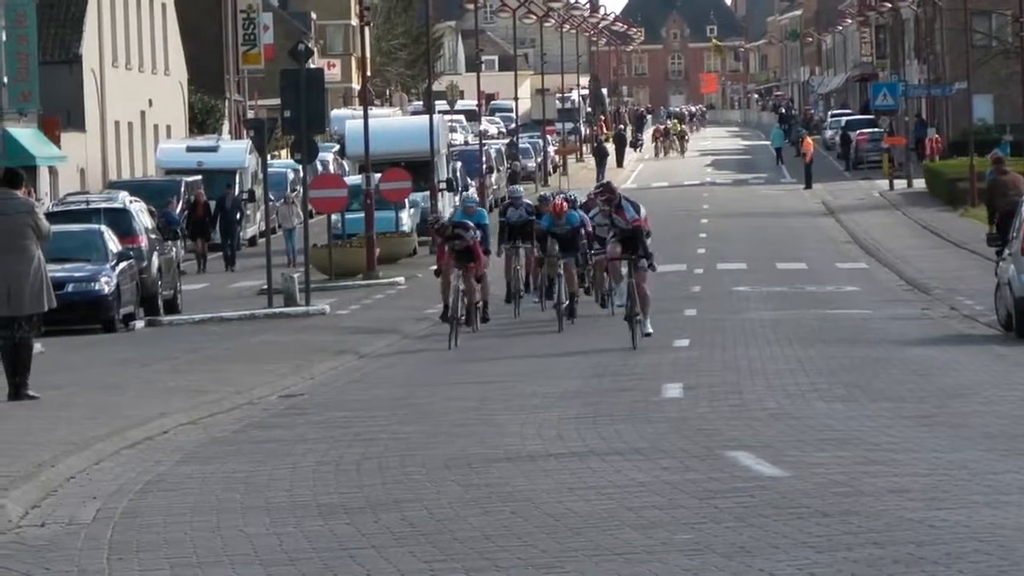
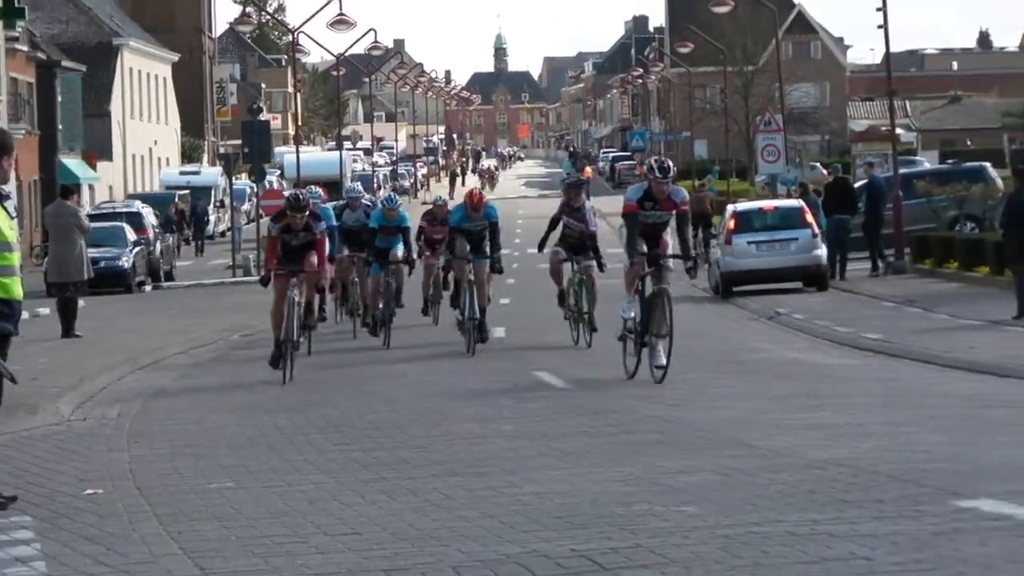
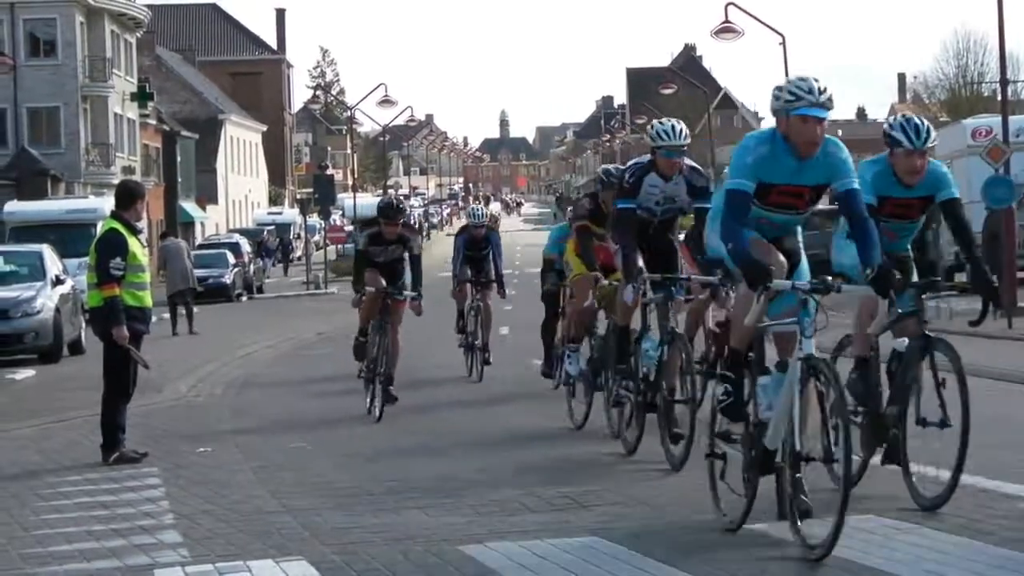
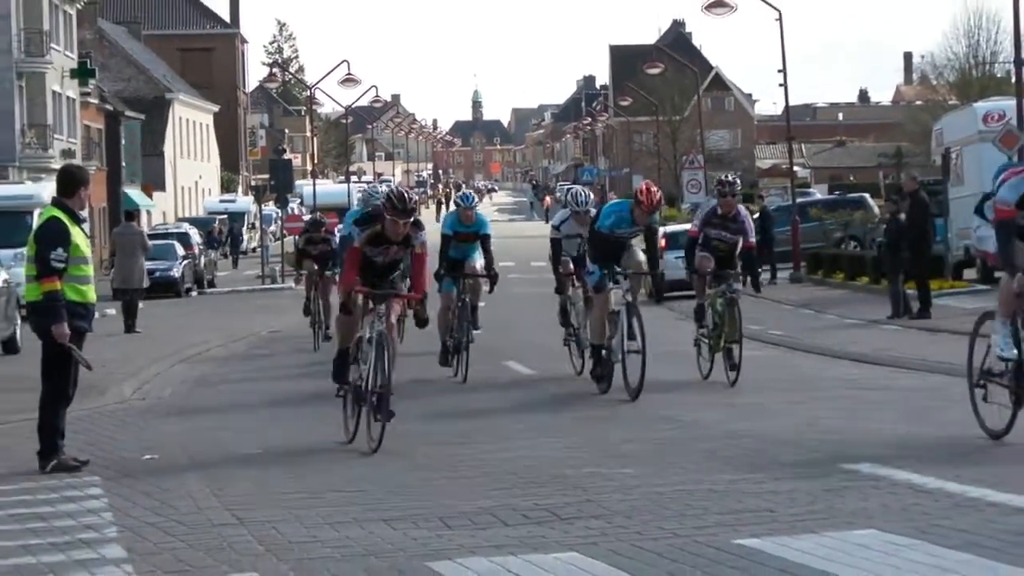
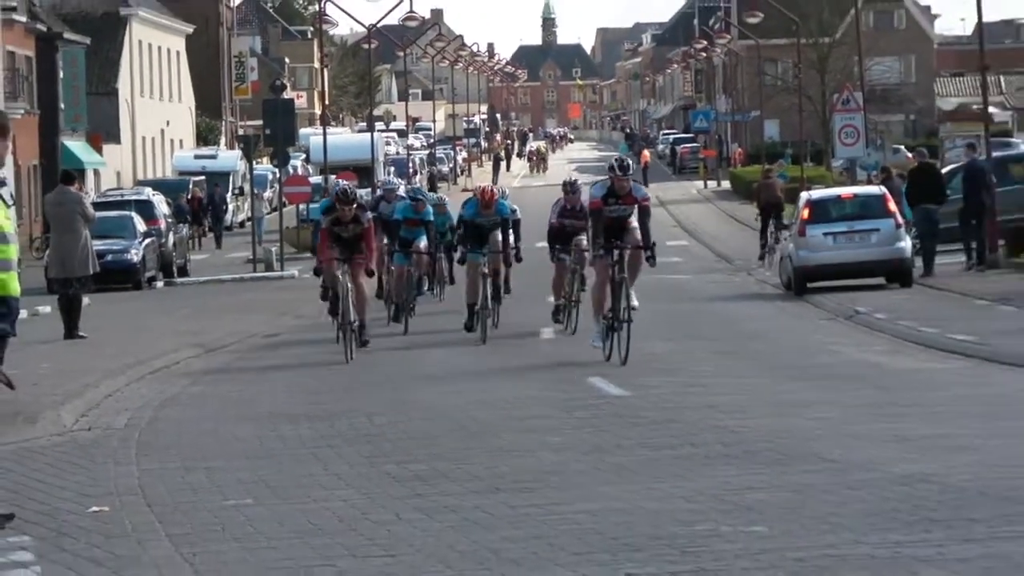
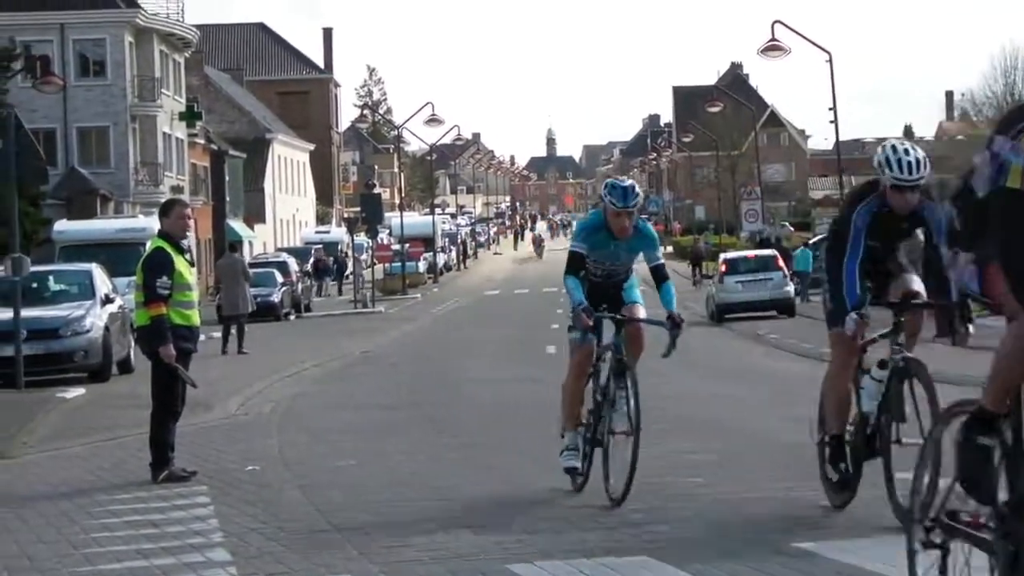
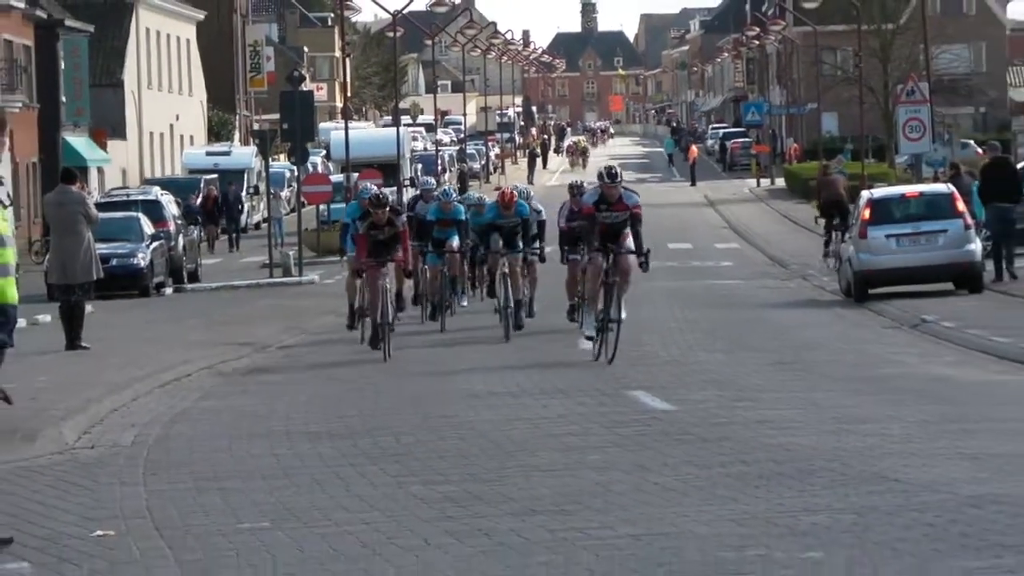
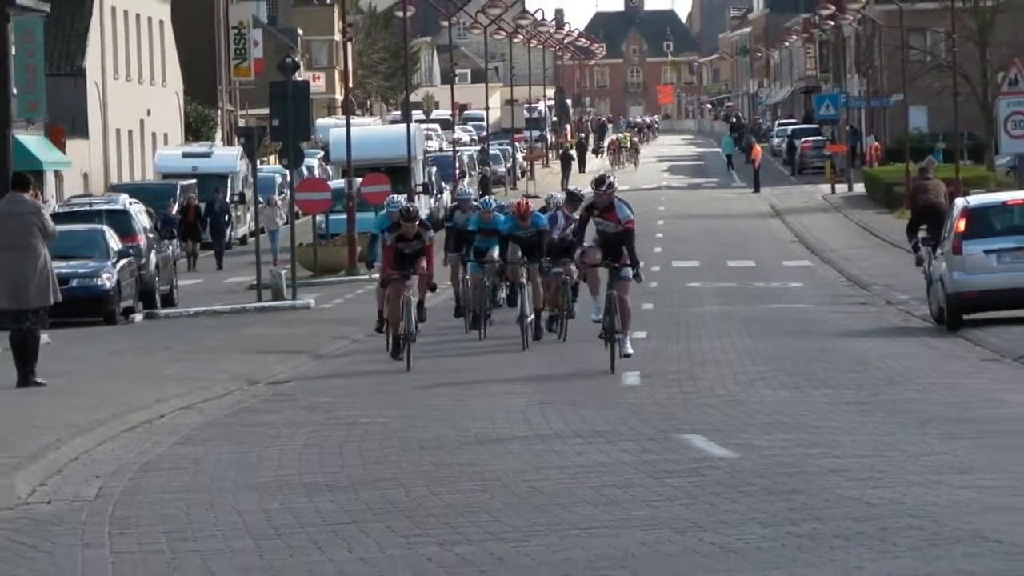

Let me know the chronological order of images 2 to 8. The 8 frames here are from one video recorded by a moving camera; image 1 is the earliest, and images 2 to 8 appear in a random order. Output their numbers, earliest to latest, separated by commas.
8, 7, 5, 2, 4, 3, 6
